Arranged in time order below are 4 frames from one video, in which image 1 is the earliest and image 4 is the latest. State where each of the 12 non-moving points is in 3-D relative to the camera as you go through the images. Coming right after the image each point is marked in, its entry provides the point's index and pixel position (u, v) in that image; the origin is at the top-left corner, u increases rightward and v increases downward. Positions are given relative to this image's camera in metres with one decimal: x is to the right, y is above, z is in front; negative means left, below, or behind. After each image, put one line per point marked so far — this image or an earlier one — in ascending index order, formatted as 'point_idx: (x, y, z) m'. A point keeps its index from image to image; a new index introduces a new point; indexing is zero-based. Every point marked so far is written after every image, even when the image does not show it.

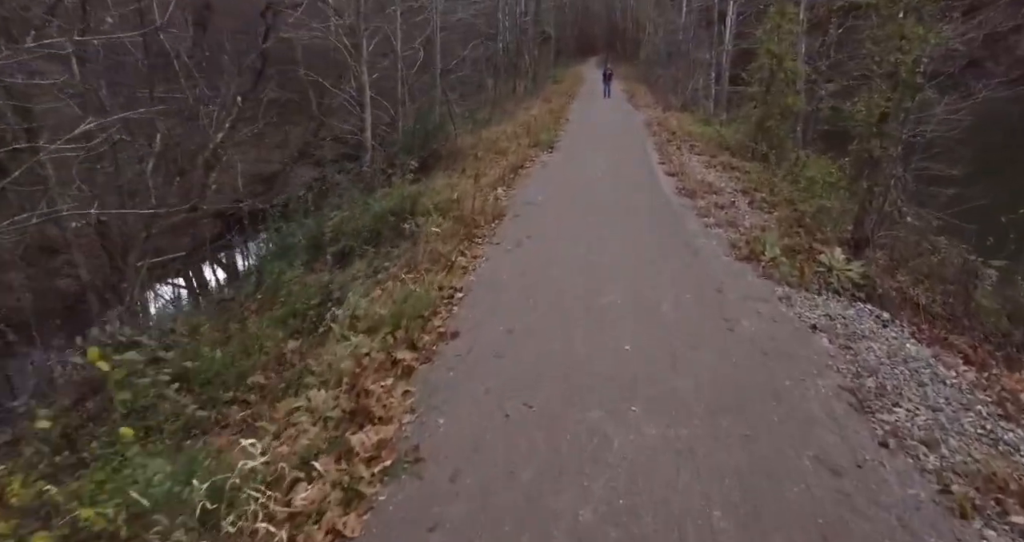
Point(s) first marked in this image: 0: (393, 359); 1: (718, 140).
0: (-1.0, -0.8, +4.7) m
1: (+6.1, +3.8, +15.9) m
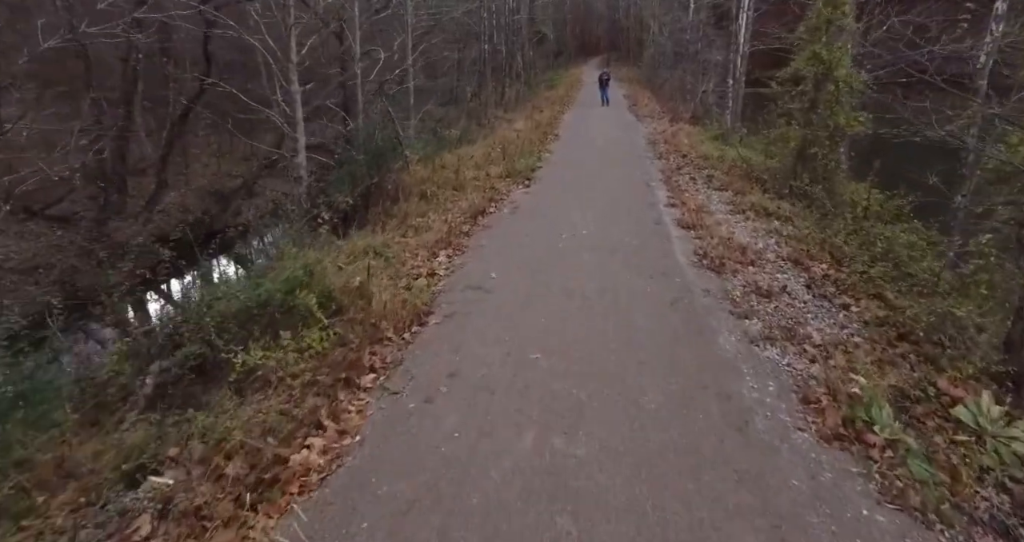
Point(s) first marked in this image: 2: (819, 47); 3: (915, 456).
0: (-1.8, -2.2, +1.4) m
1: (+5.4, +2.3, +12.5) m
2: (+6.0, +4.4, +10.5) m
3: (+2.9, -1.3, +3.8) m
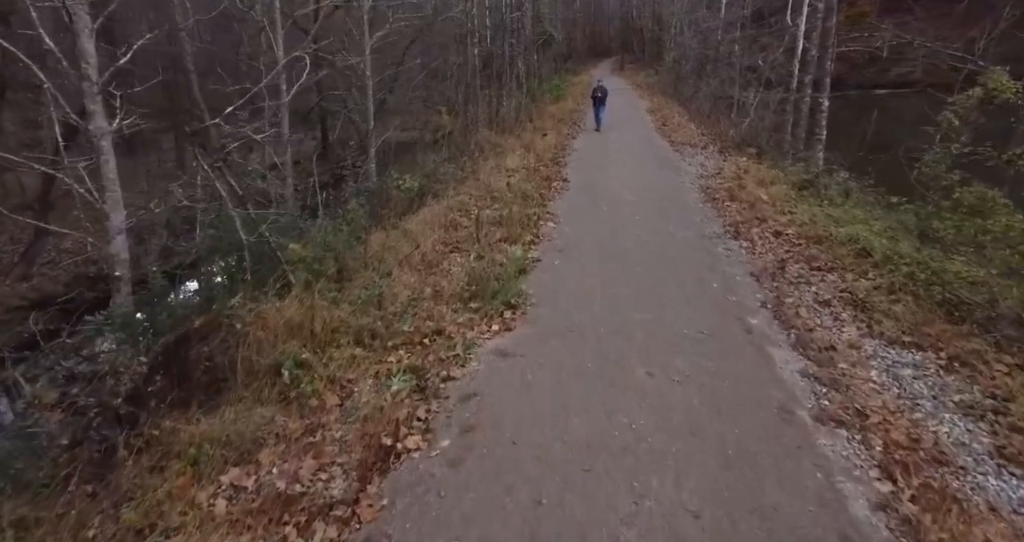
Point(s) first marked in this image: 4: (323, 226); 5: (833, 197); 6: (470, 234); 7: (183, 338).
0: (-2.3, -4.6, -4.7) m
1: (+5.0, -0.2, +6.5) m
2: (+5.7, +1.9, +4.5) m
3: (+2.4, -3.8, -2.2) m
4: (-3.1, +0.8, +8.8) m
5: (+6.9, +1.6, +11.5) m
6: (-0.7, +0.7, +9.1) m
7: (-3.4, -0.7, +5.5) m
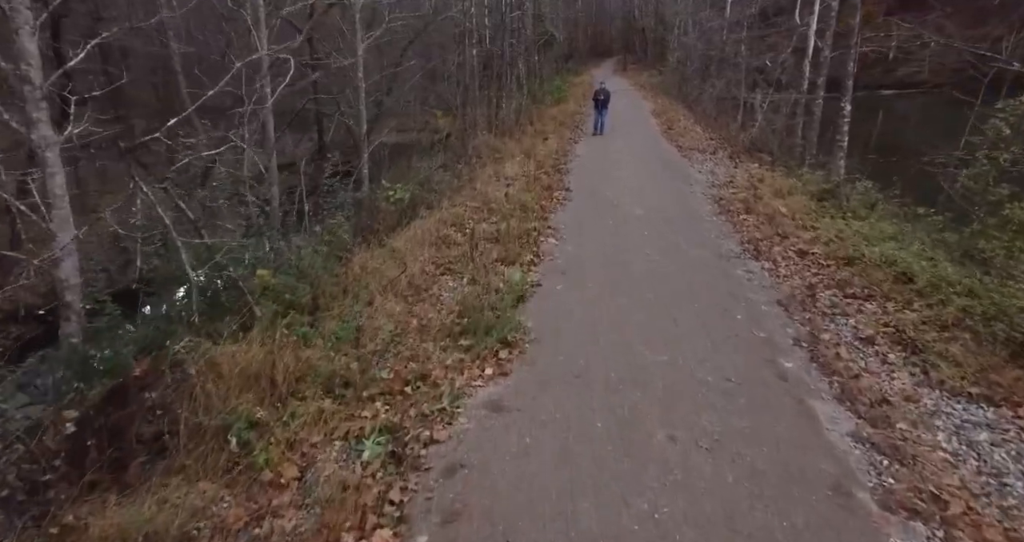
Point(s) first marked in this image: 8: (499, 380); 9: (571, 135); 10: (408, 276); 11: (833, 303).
0: (-2.4, -4.9, -5.5) m
1: (+4.9, -0.6, +5.6) m
2: (+5.6, +1.5, +3.6) m
3: (+2.4, -4.1, -3.1) m
4: (-3.1, +0.5, +7.9) m
5: (+6.9, +1.3, +10.6) m
6: (-0.7, +0.4, +8.2) m
7: (-3.5, -1.1, +4.7) m
8: (-0.1, -1.0, +5.3) m
9: (+2.1, +4.9, +19.2) m
10: (-1.4, 0.0, +7.2) m
11: (+4.0, -0.3, +6.6) m
